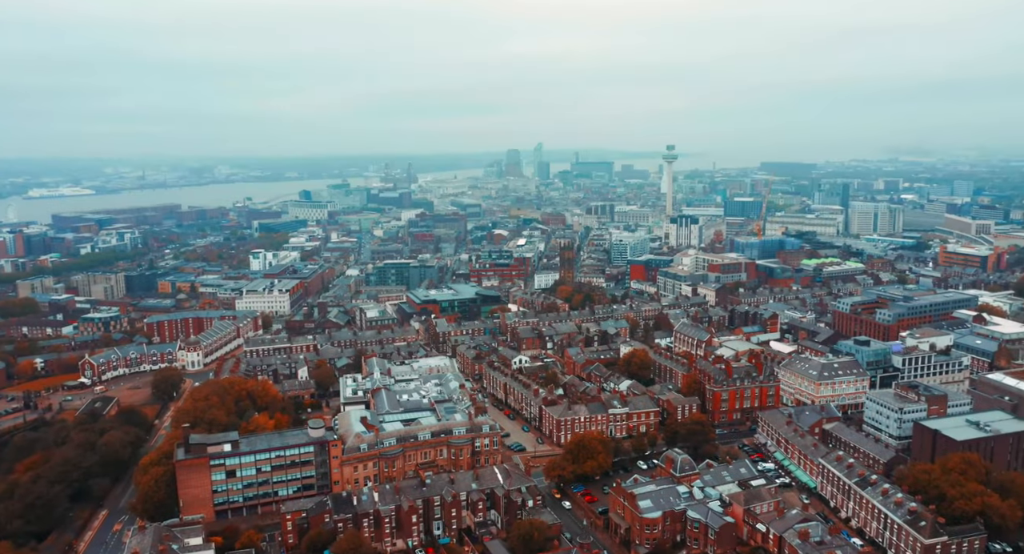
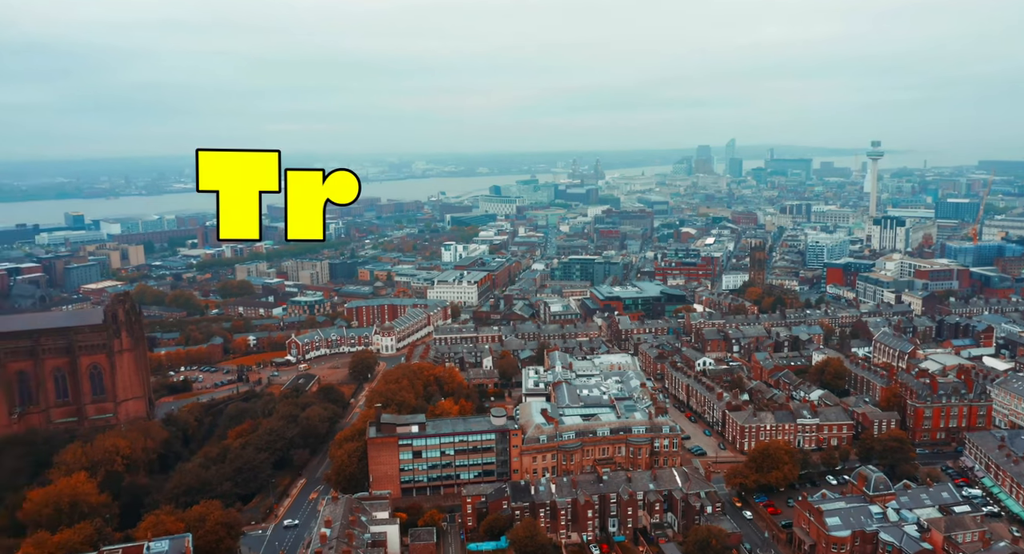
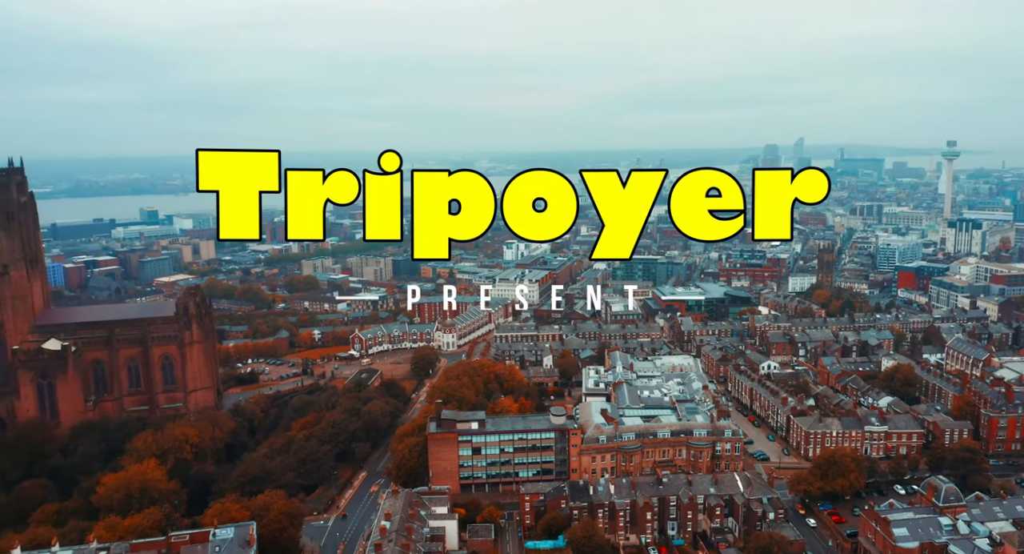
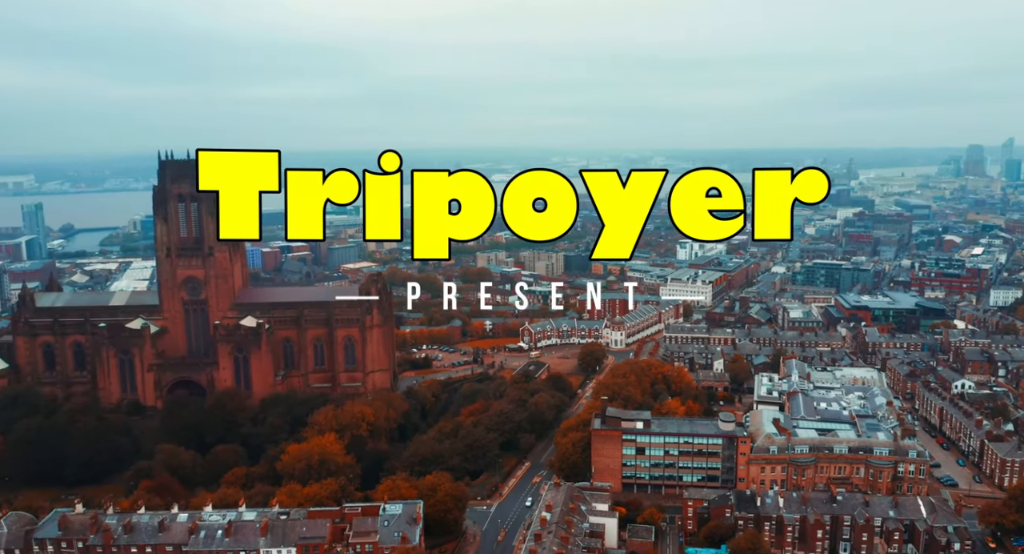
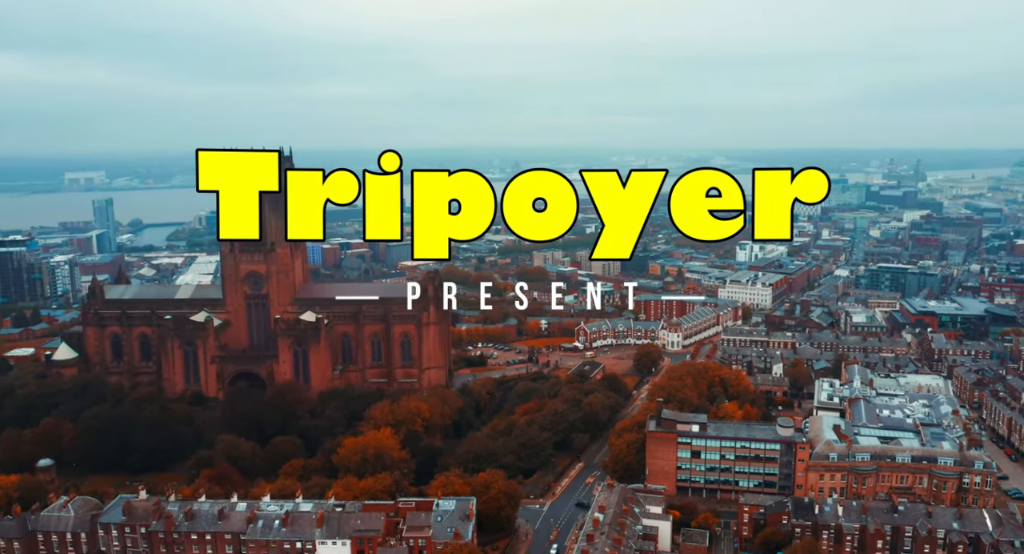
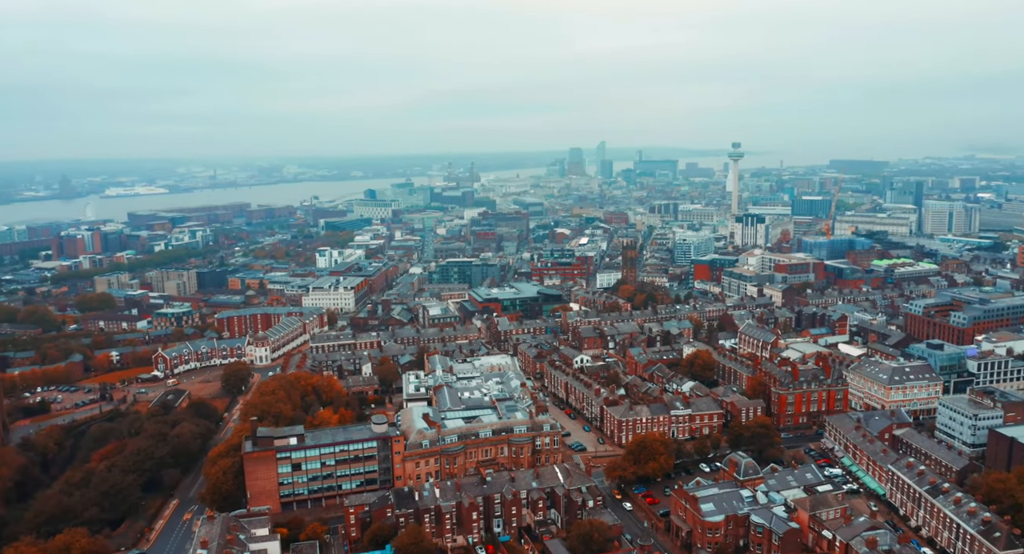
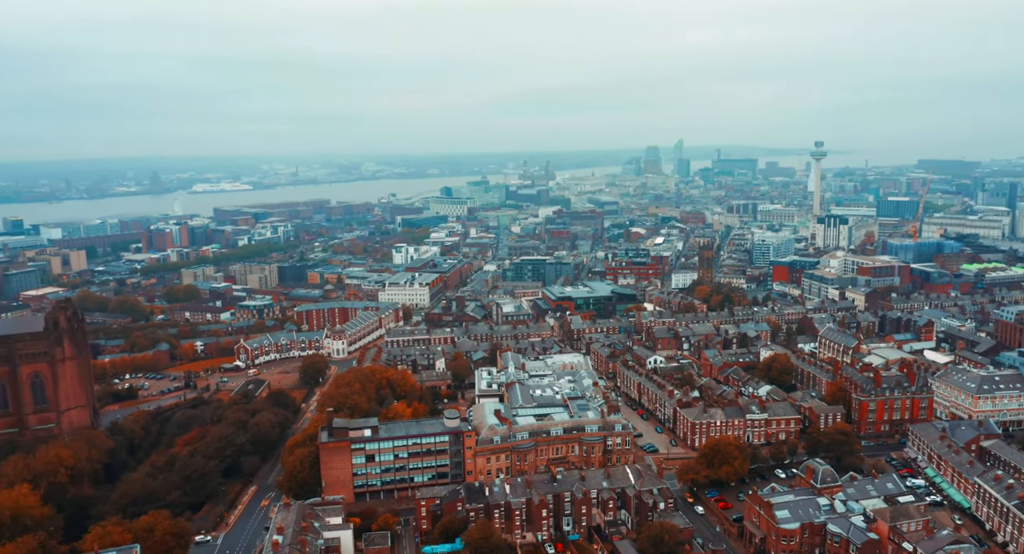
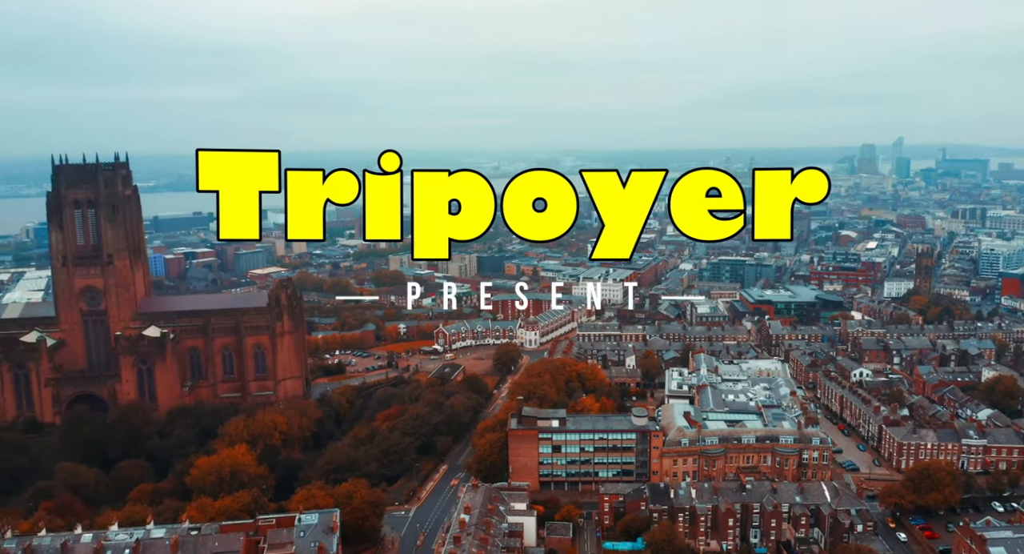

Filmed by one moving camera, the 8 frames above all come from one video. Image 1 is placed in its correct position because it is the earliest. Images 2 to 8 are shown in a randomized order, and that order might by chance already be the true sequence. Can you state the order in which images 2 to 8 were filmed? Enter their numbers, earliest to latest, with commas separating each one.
6, 7, 2, 3, 8, 4, 5
